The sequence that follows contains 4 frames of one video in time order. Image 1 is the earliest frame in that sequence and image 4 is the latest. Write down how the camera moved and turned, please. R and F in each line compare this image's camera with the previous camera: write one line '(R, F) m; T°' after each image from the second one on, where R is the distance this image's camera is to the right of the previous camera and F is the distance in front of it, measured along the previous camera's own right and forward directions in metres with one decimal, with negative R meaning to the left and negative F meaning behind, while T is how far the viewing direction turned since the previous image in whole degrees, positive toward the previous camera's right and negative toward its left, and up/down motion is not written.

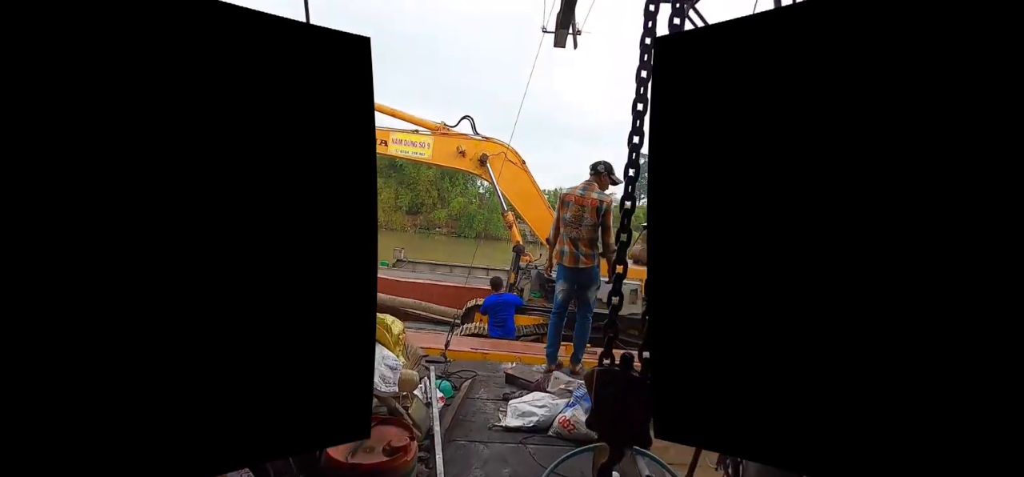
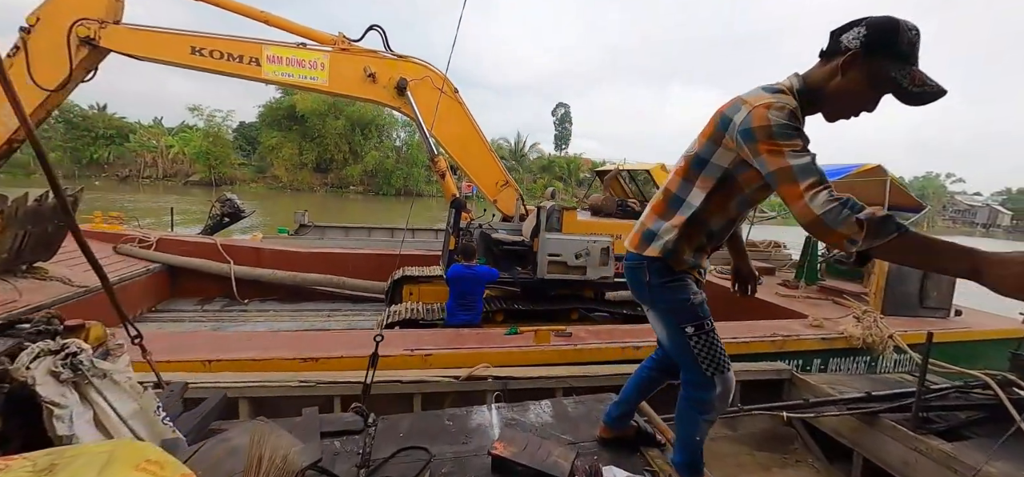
(-0.1, +1.1) m; +10°
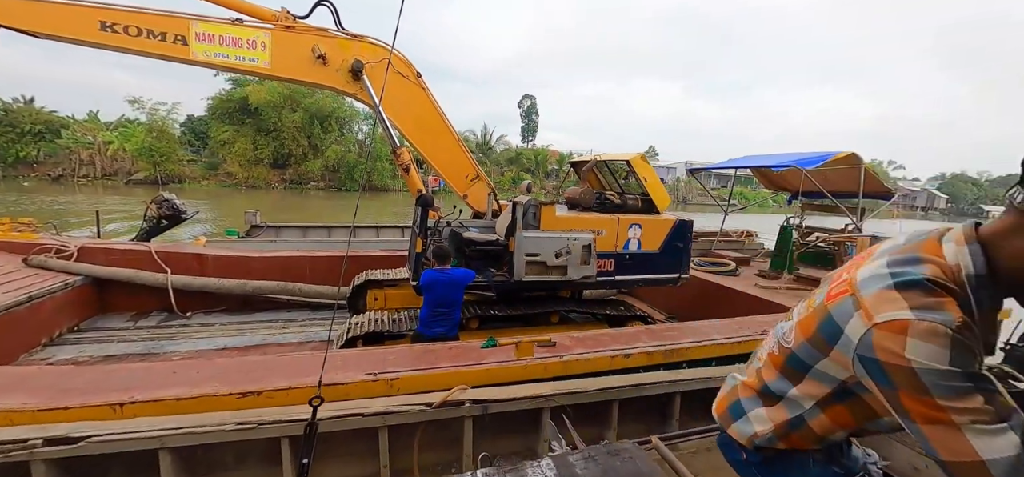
(0.0, +0.3) m; +4°
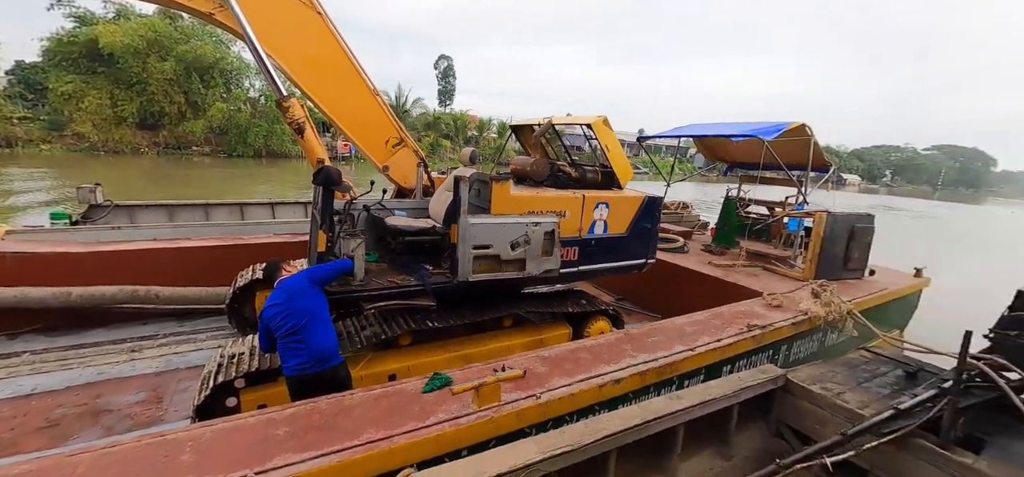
(-0.1, +0.8) m; +11°
